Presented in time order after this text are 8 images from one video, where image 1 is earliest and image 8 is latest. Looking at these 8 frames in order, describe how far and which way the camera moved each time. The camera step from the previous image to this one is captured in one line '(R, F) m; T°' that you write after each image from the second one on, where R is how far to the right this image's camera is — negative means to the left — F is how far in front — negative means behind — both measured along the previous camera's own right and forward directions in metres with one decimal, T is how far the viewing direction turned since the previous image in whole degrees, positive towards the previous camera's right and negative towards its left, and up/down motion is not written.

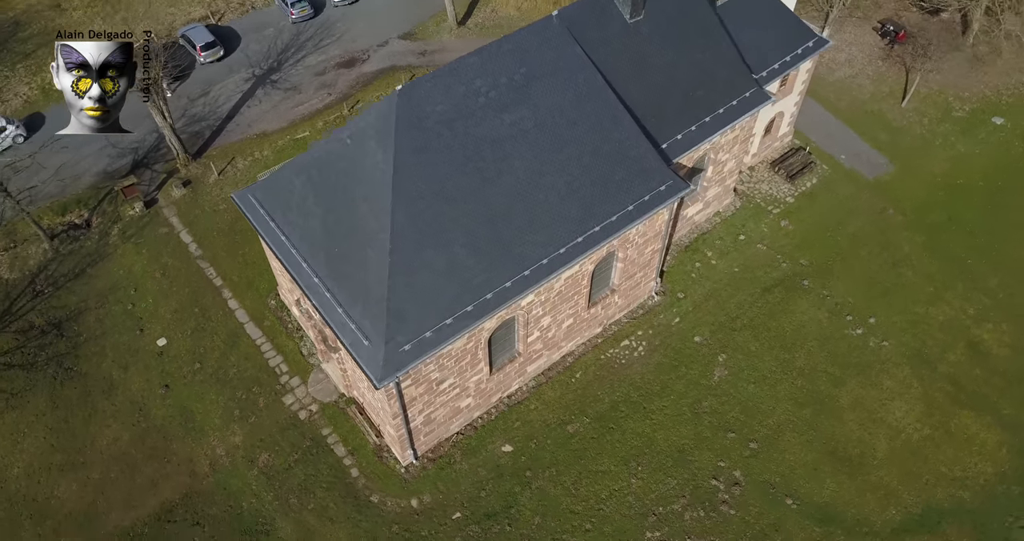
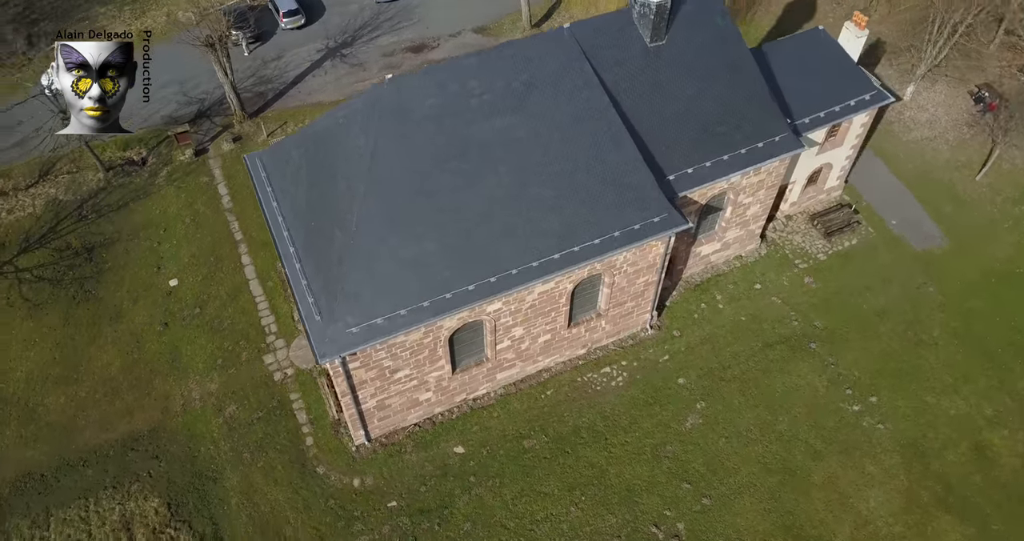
(+3.2, +0.3) m; -8°
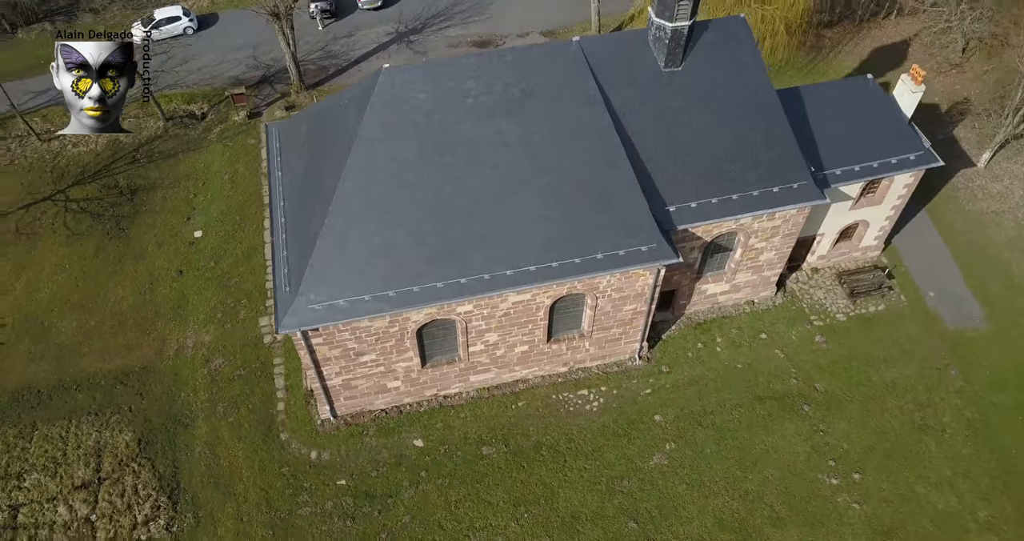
(+2.9, +0.3) m; -7°
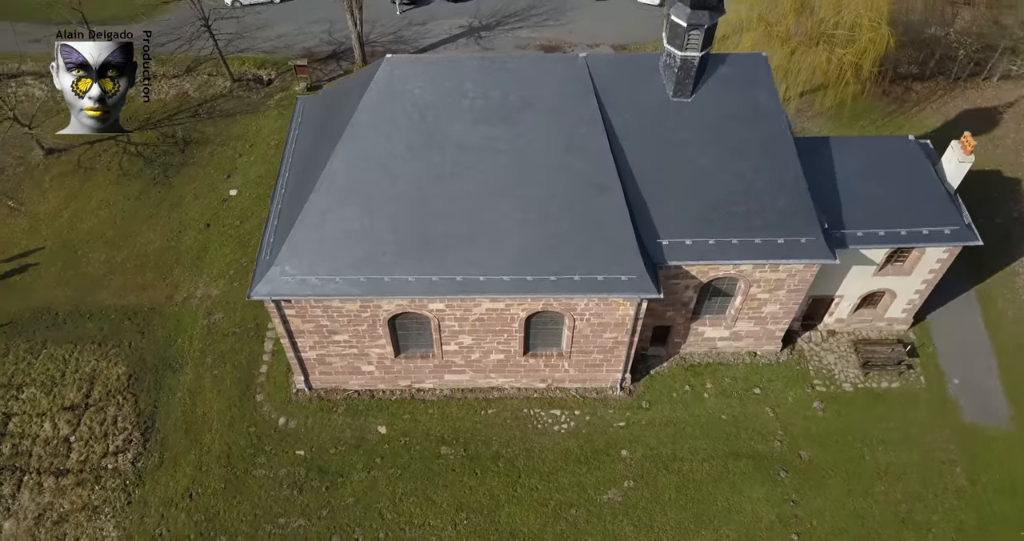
(+2.9, +0.4) m; -7°
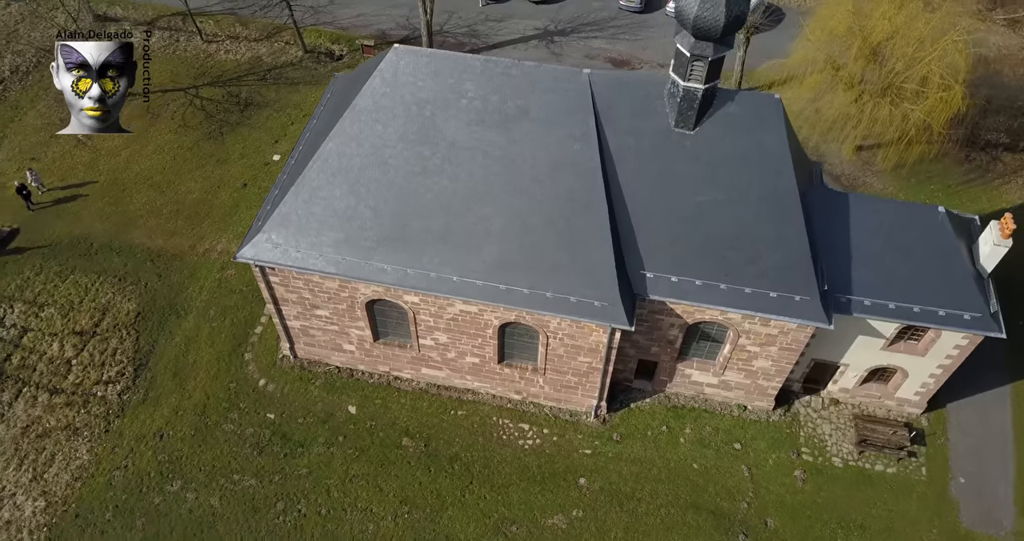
(+2.9, +0.4) m; -7°
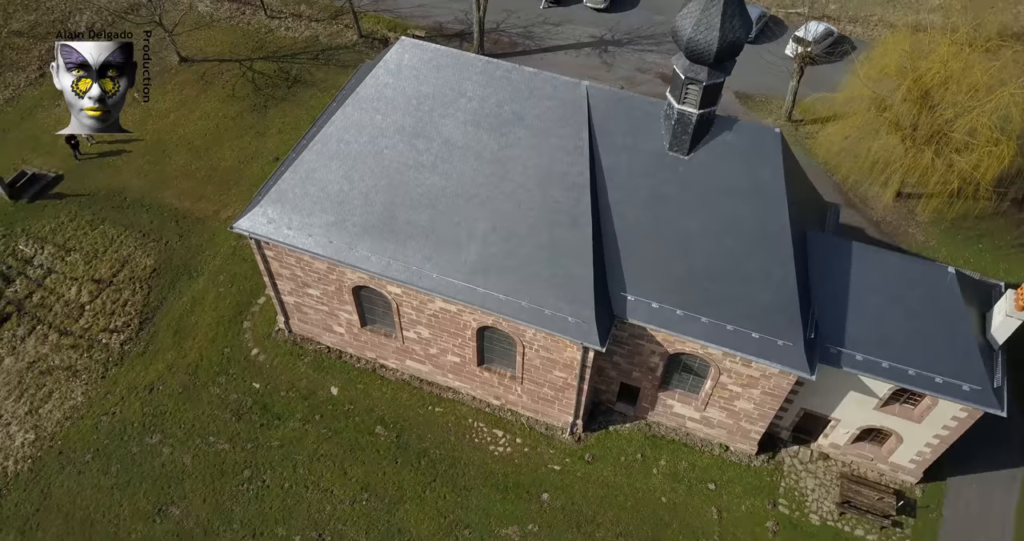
(+2.2, +0.3) m; -6°
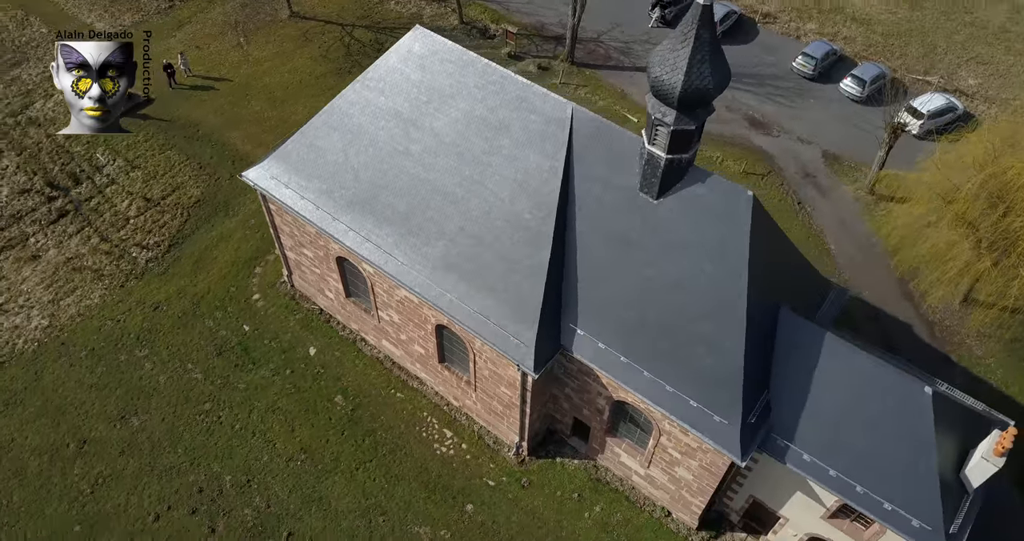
(+4.0, +0.6) m; -10°
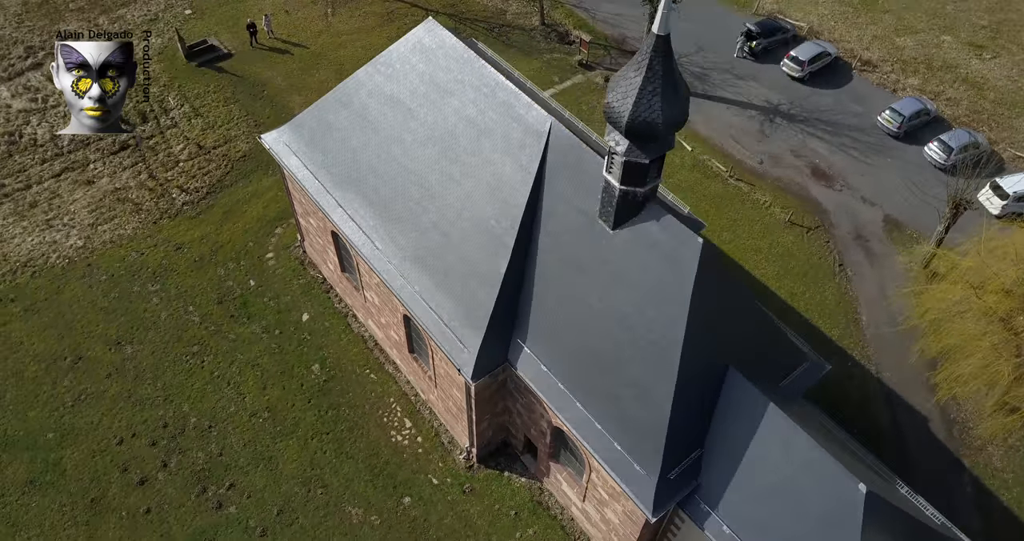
(+3.3, +0.5) m; -8°
